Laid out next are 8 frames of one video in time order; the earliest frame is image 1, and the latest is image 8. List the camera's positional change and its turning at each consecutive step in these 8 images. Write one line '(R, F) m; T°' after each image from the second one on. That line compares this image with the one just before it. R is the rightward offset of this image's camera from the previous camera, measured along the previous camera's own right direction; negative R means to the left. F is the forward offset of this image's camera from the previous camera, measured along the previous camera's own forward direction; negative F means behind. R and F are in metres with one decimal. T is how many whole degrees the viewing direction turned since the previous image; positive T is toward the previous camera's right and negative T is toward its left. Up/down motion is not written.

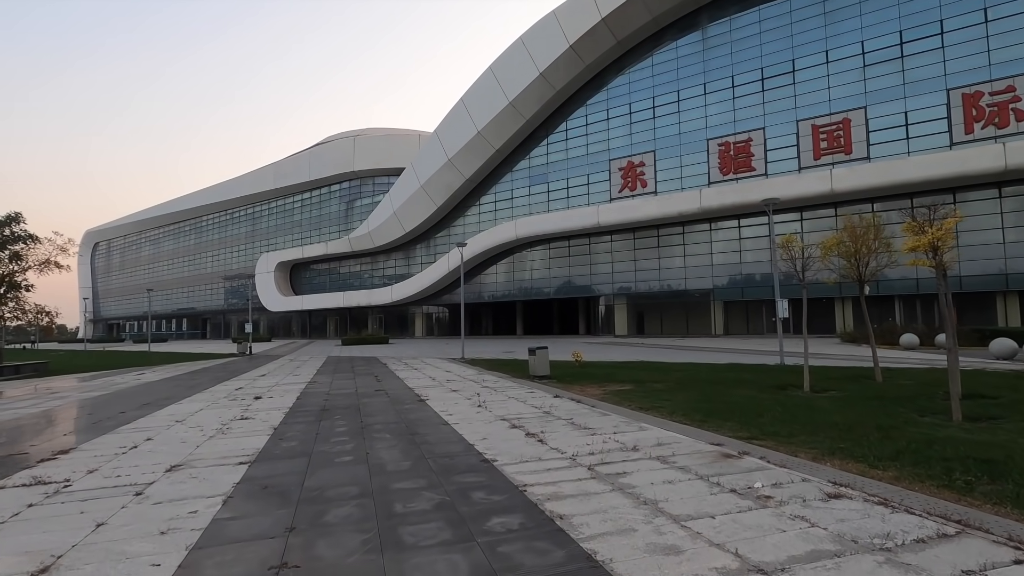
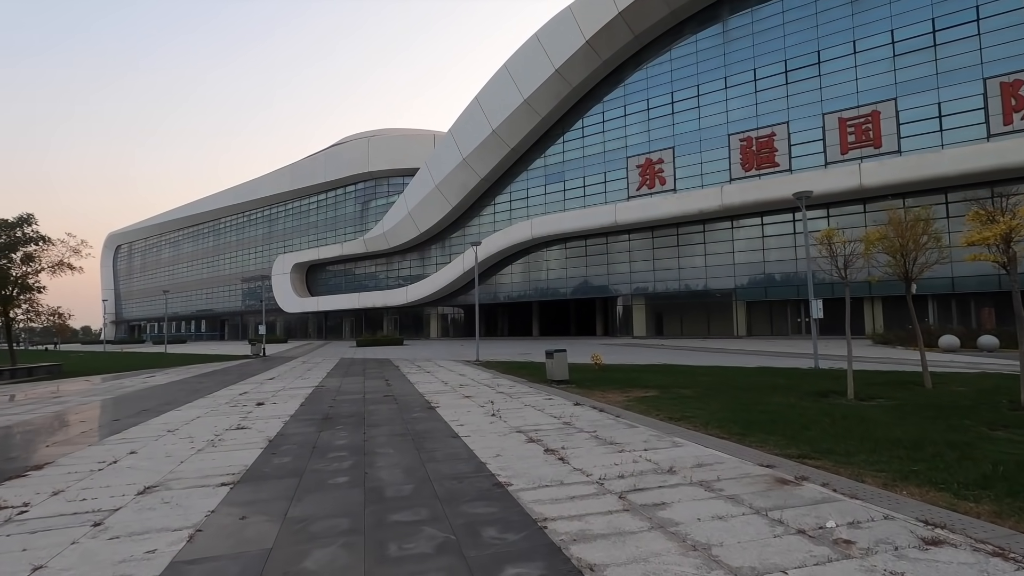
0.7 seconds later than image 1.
(0.0, +0.6) m; -2°
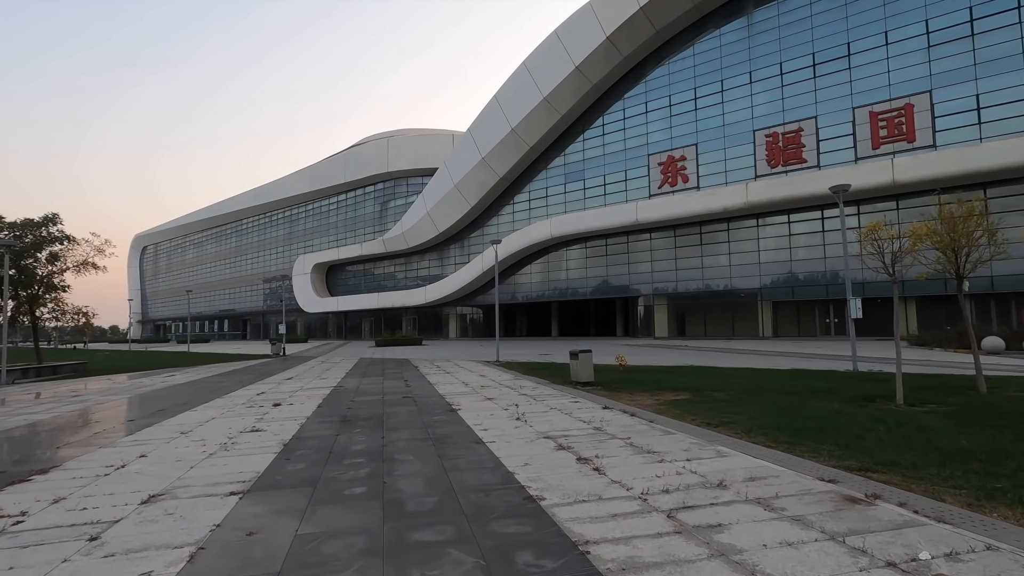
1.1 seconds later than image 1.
(-0.1, +0.4) m; -2°
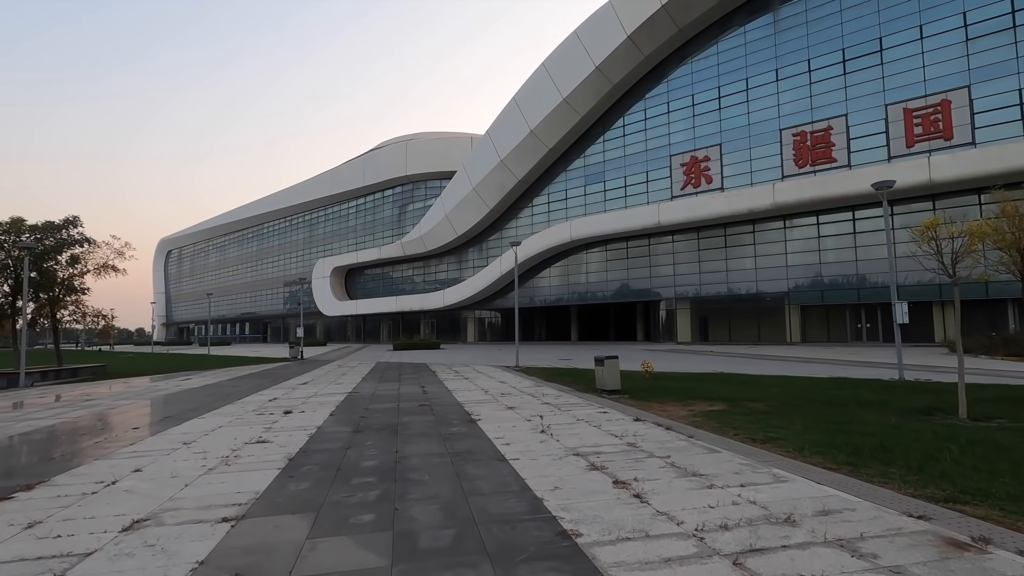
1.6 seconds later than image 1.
(-0.1, +0.5) m; -2°
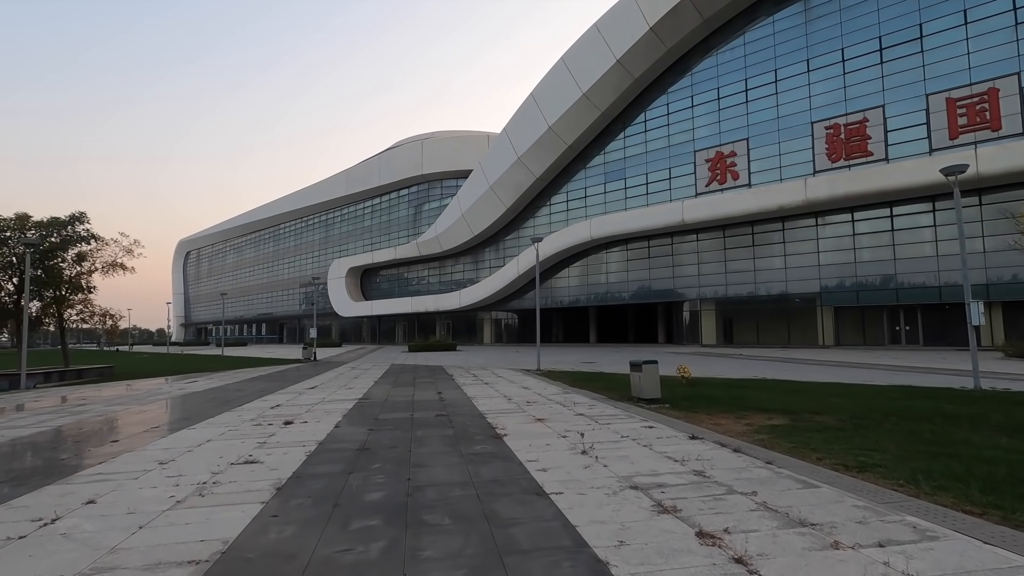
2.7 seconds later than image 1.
(-0.2, +1.0) m; -2°
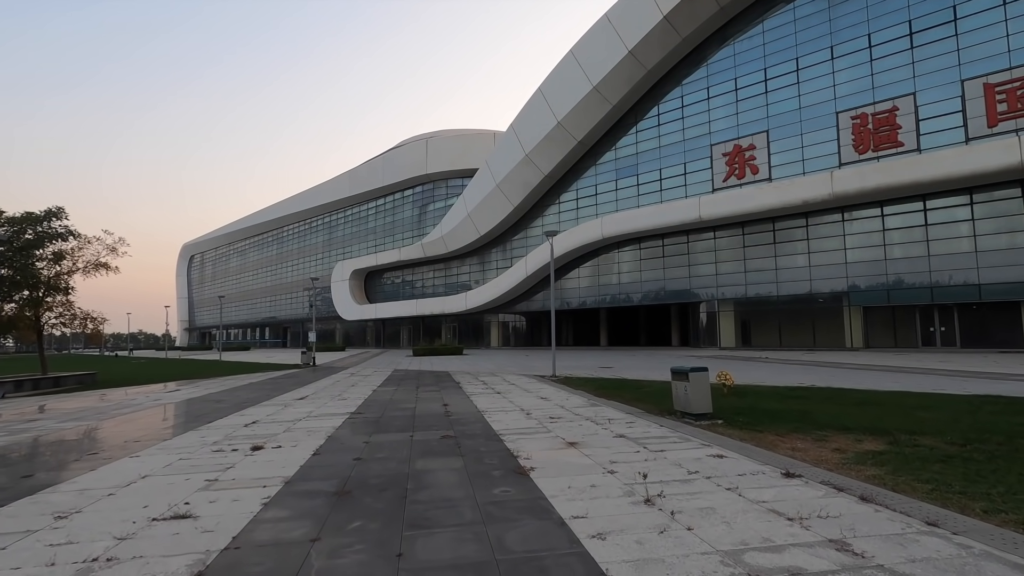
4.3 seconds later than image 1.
(-0.2, +1.4) m; -1°
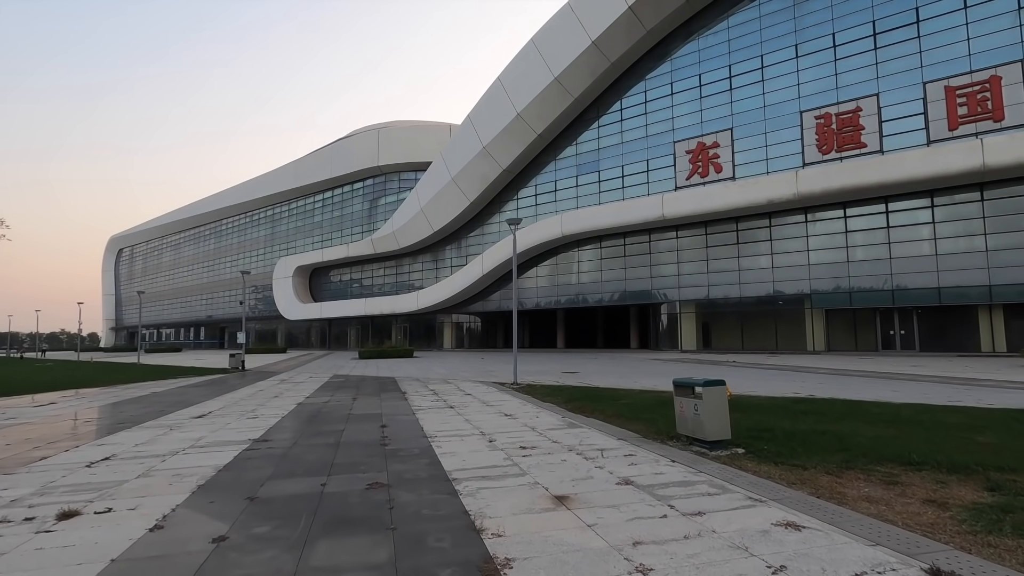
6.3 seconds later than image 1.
(-0.1, +1.9) m; +5°
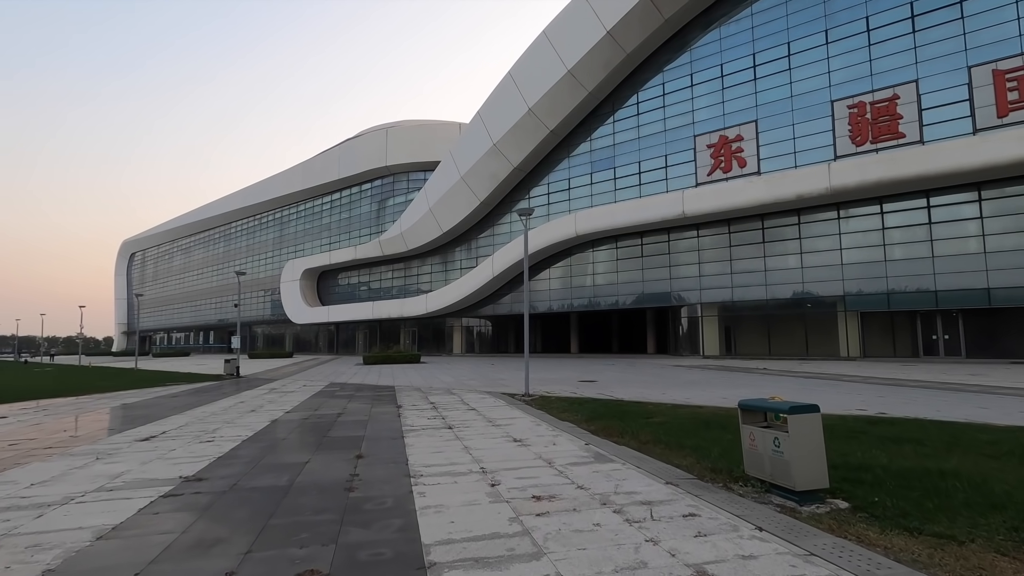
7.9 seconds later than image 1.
(0.0, +1.5) m; -1°
